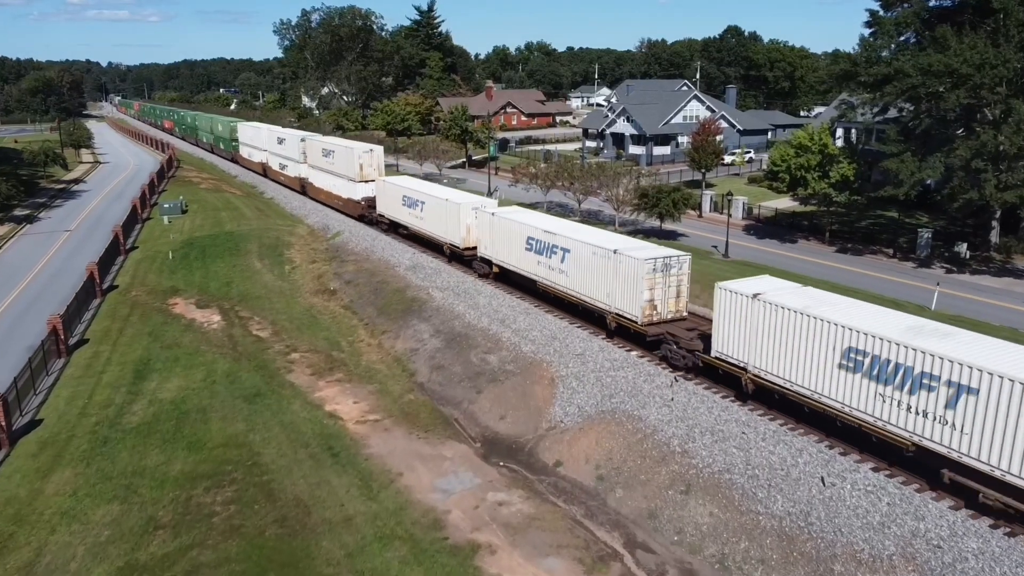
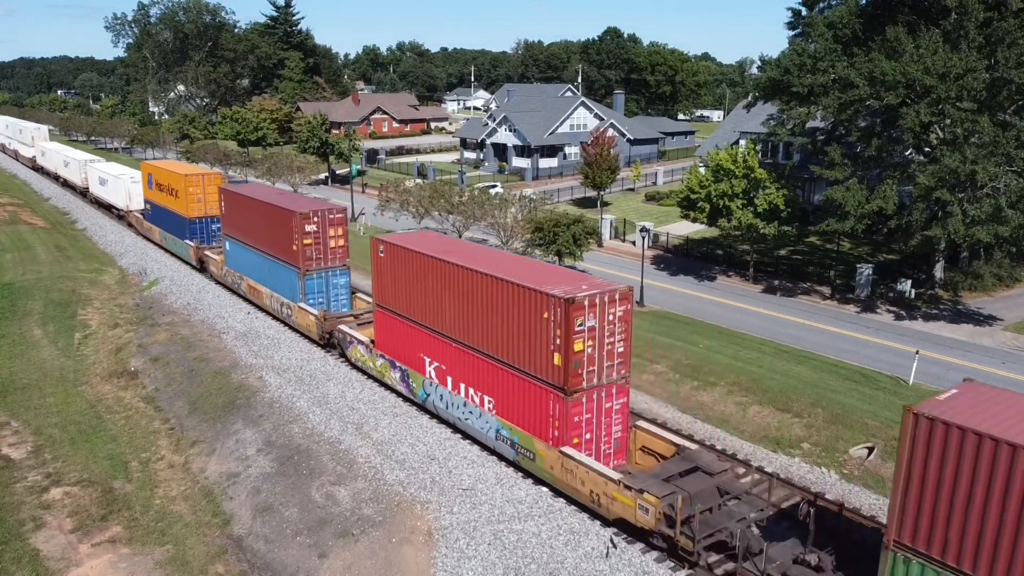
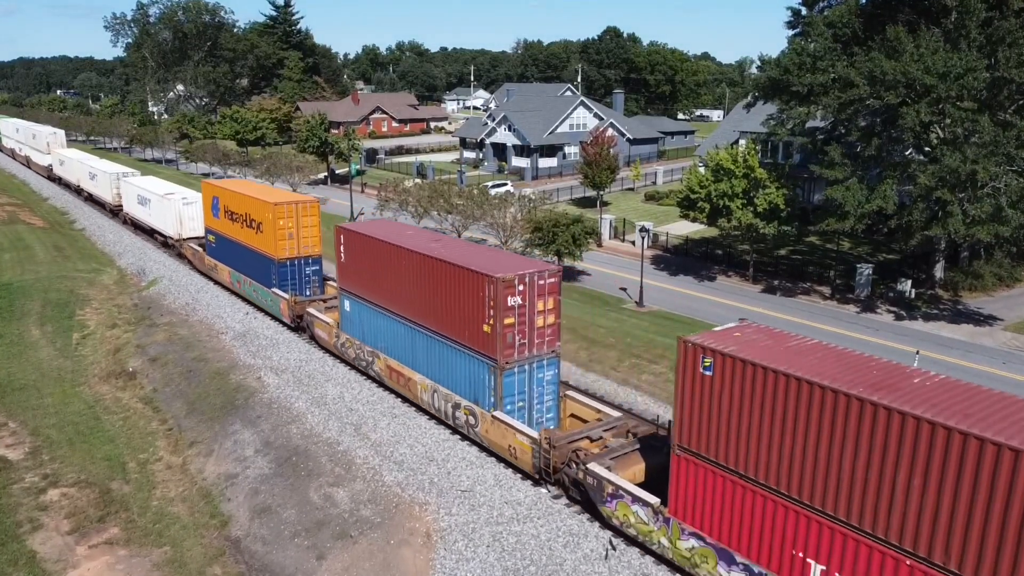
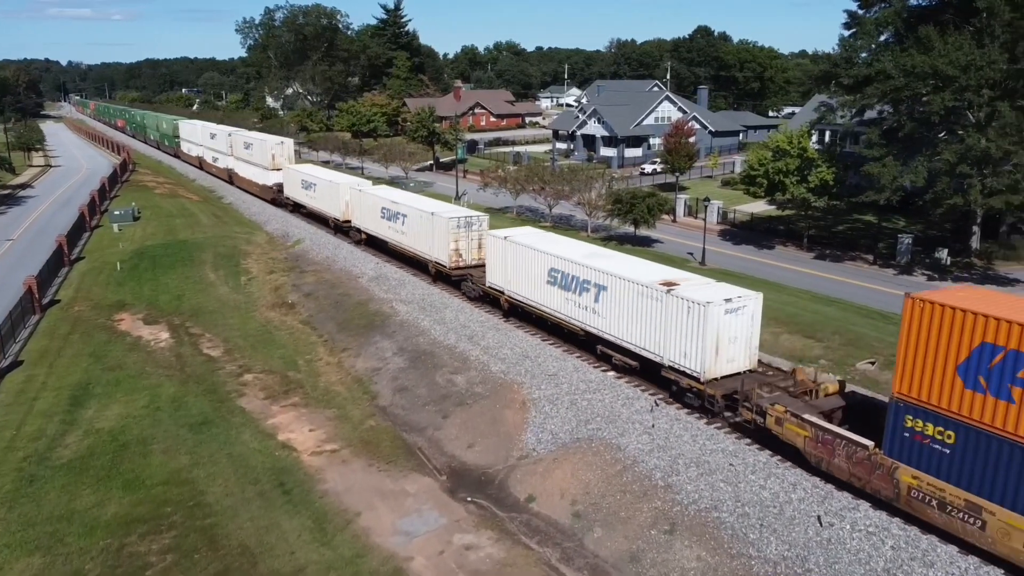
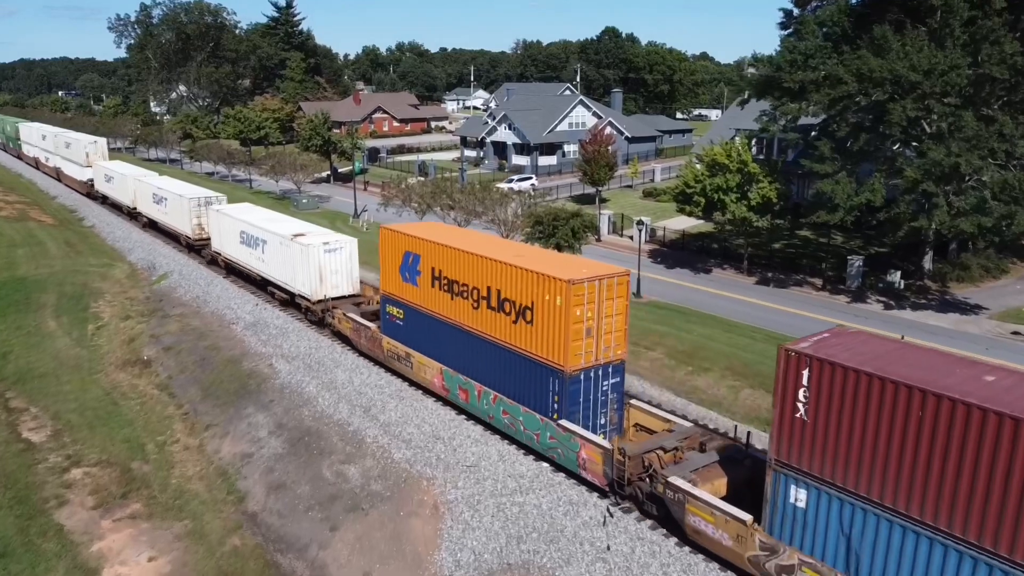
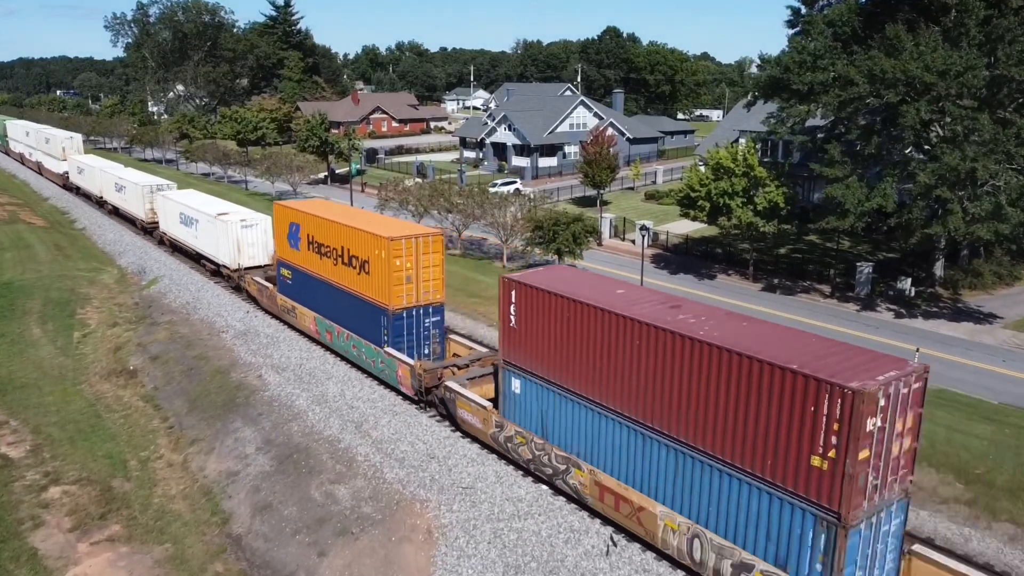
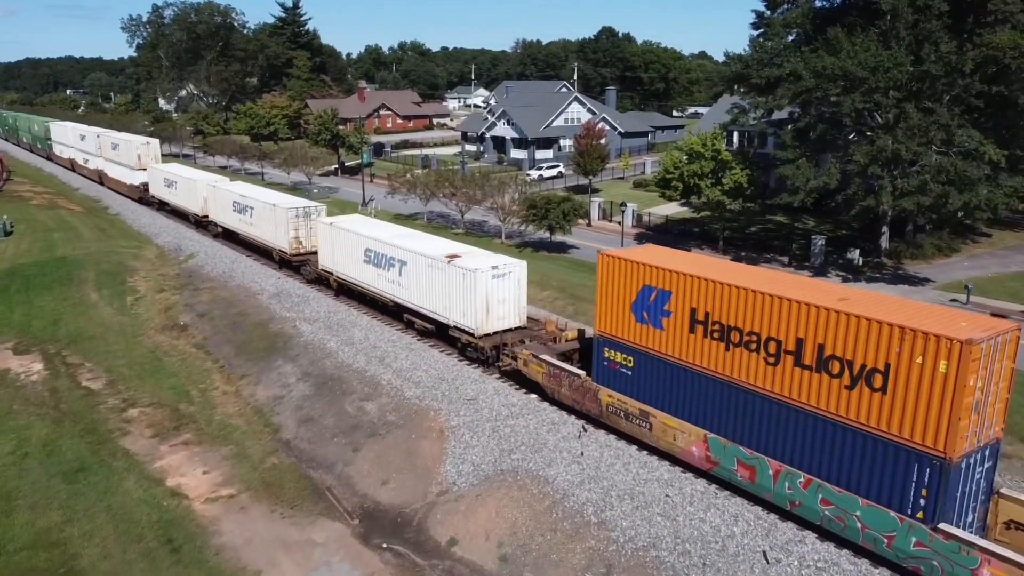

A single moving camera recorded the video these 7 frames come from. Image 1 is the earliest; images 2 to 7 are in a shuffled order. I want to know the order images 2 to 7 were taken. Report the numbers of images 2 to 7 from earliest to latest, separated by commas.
4, 7, 5, 6, 3, 2
